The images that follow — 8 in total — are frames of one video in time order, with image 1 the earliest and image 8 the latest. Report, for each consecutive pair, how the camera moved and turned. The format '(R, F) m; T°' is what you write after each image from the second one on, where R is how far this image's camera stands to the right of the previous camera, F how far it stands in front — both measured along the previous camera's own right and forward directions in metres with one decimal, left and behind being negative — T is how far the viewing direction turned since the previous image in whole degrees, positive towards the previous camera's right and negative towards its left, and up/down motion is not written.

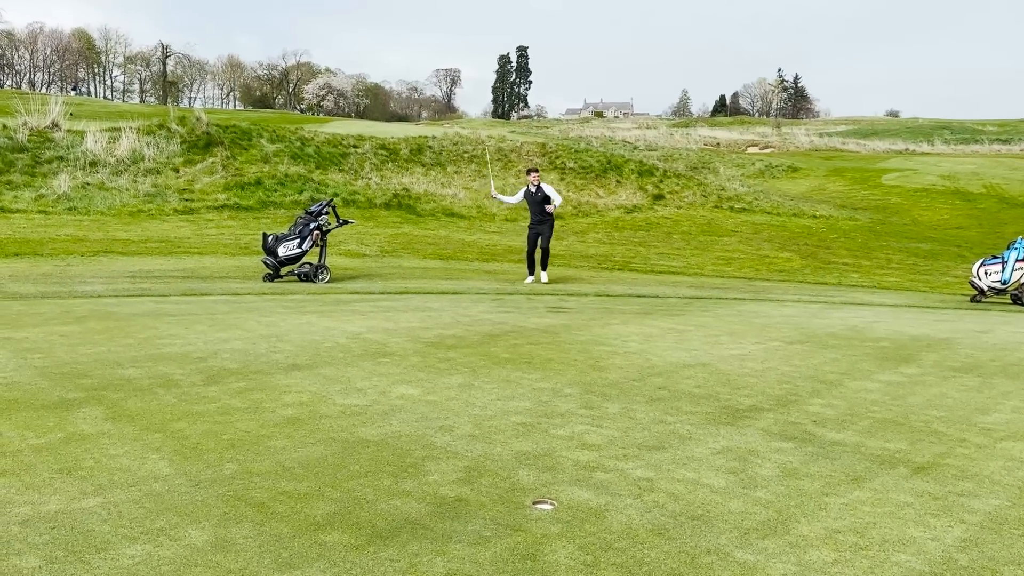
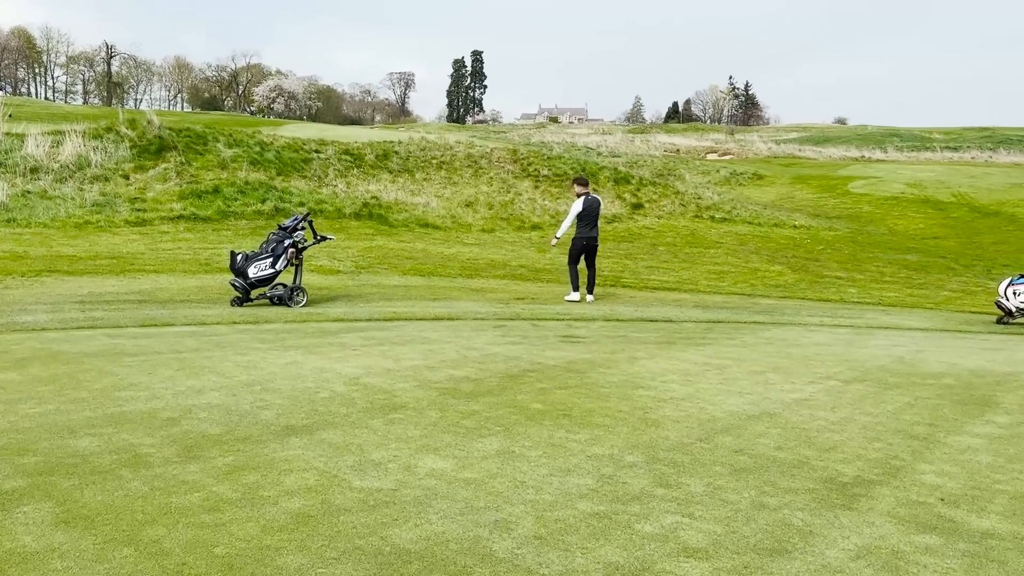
(-0.6, +1.1) m; +3°
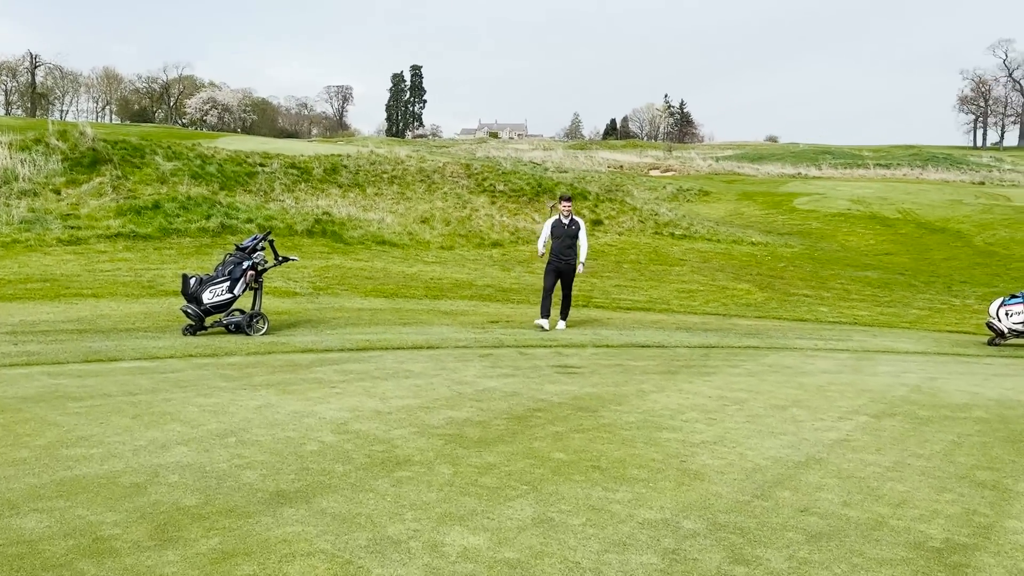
(-0.5, +0.7) m; +4°
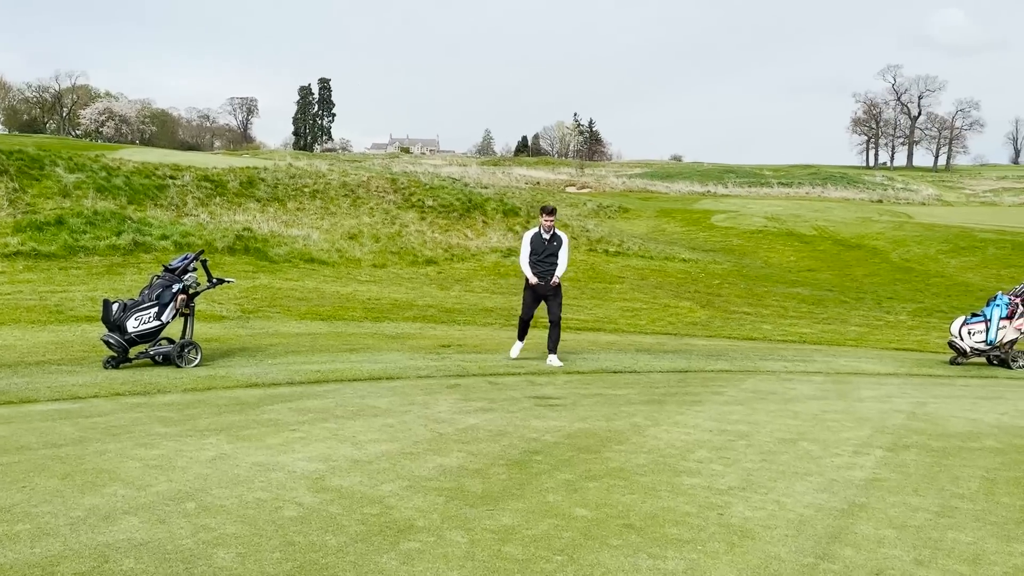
(-0.6, +0.7) m; +6°
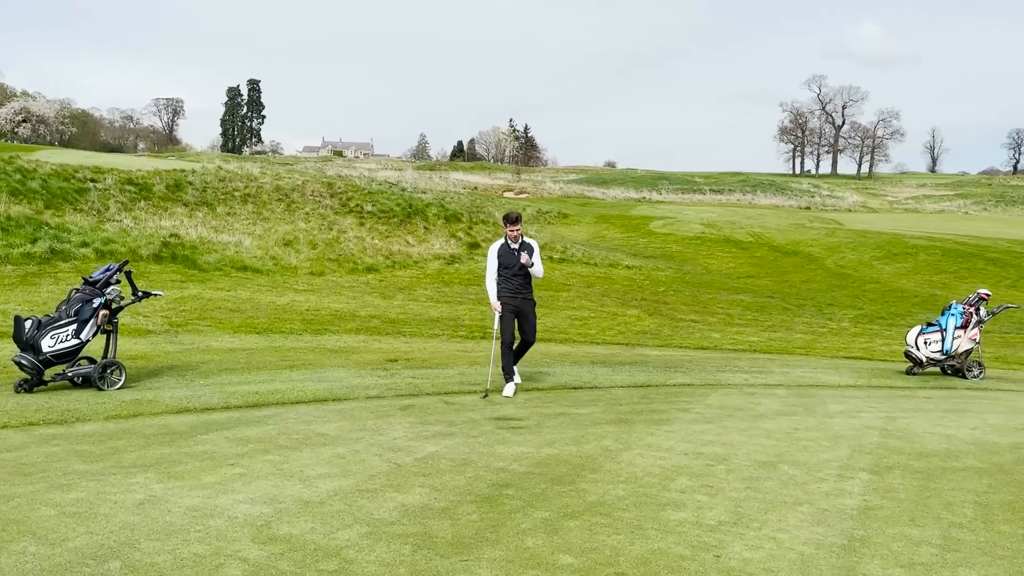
(-0.2, +0.5) m; +4°
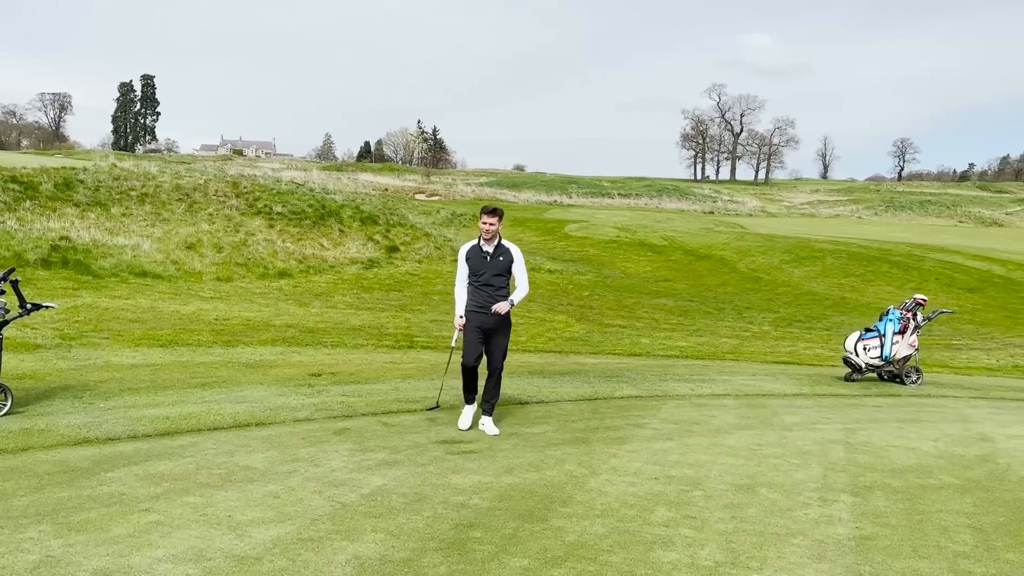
(-0.3, +0.6) m; +6°
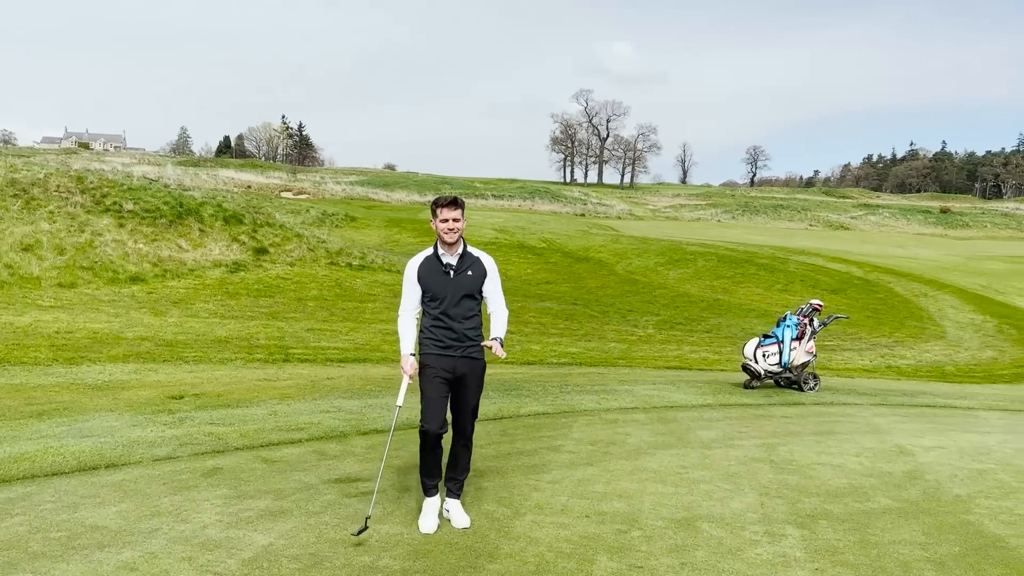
(-0.2, +0.8) m; +9°
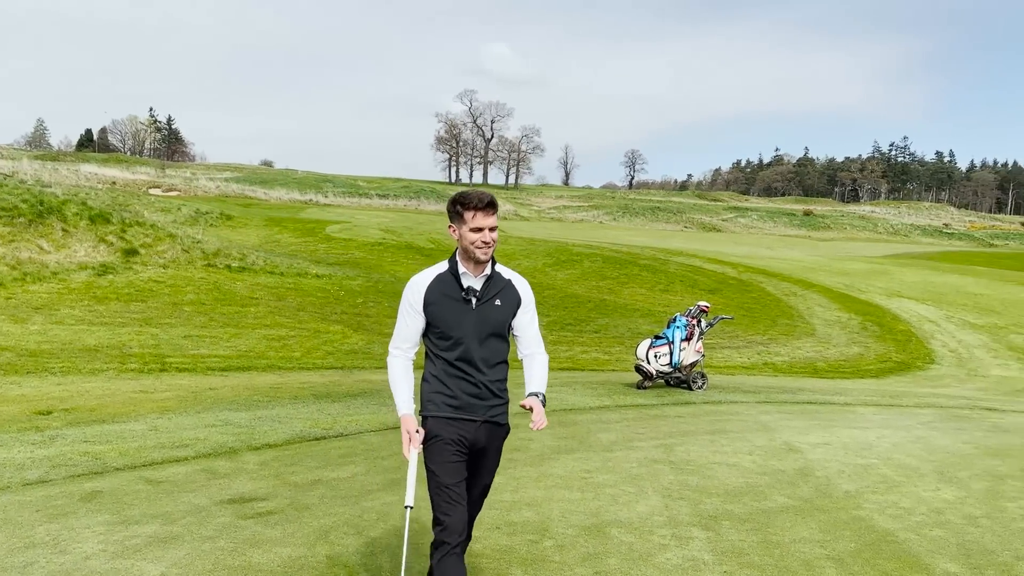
(-0.1, +0.1) m; +8°
